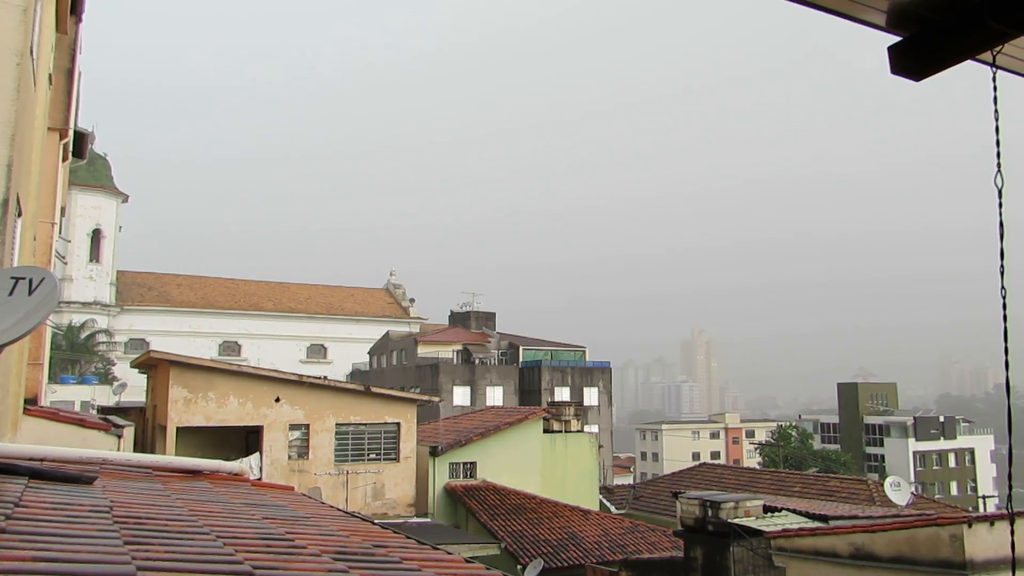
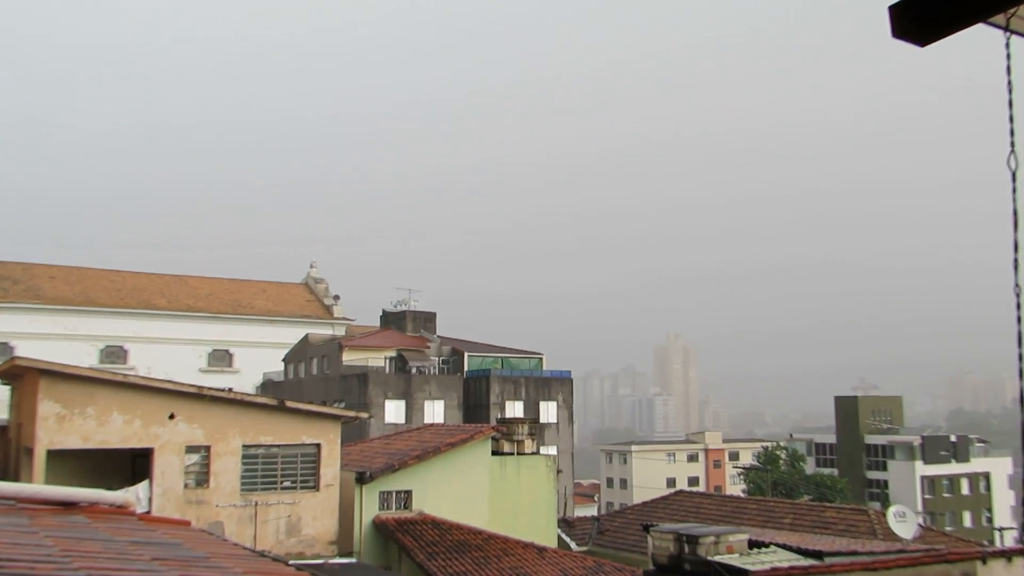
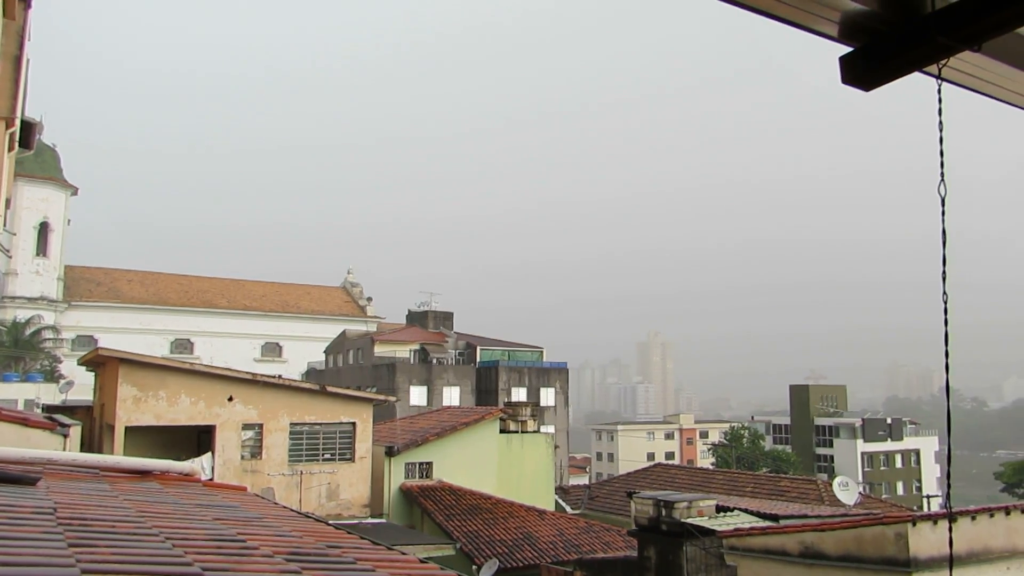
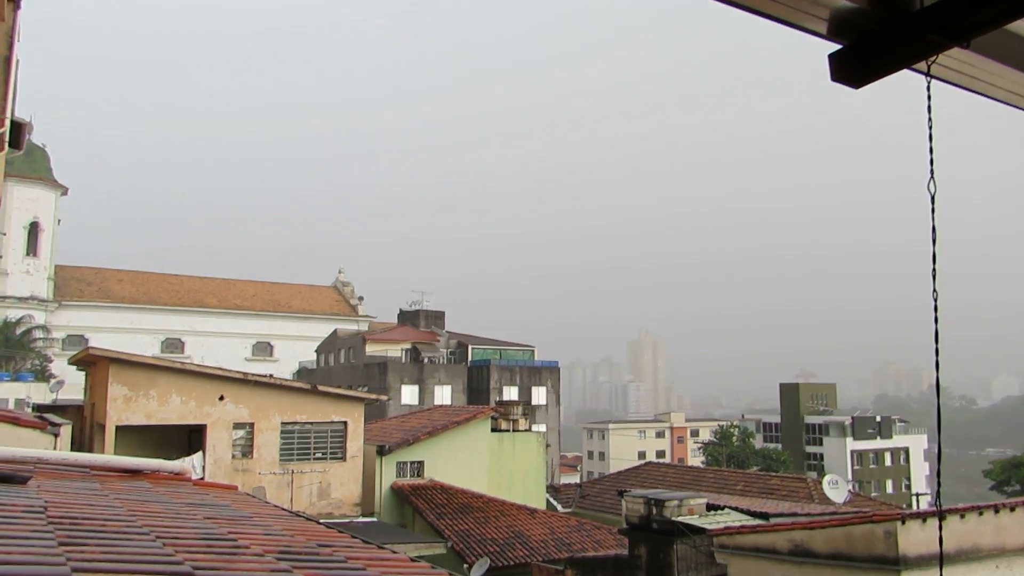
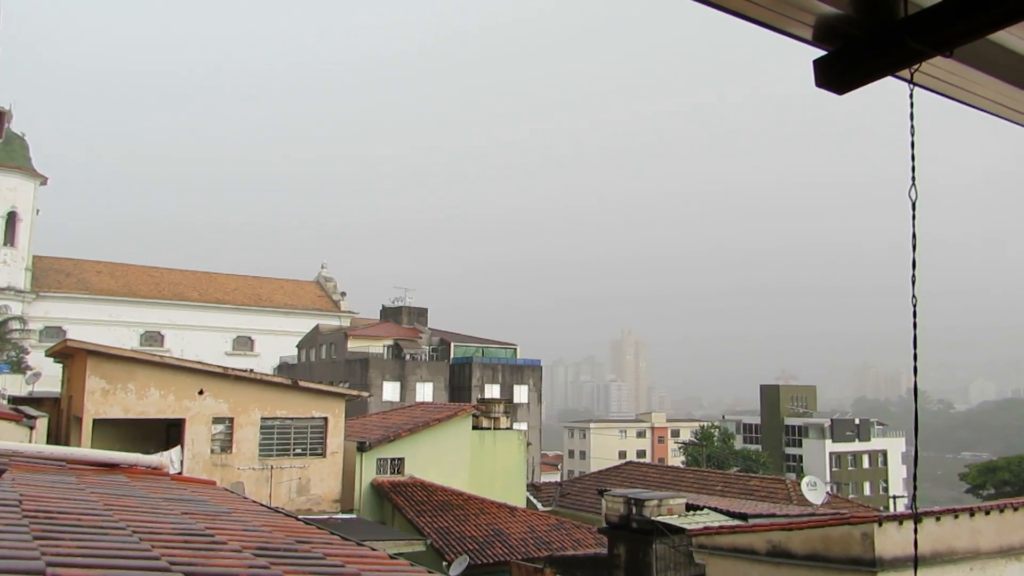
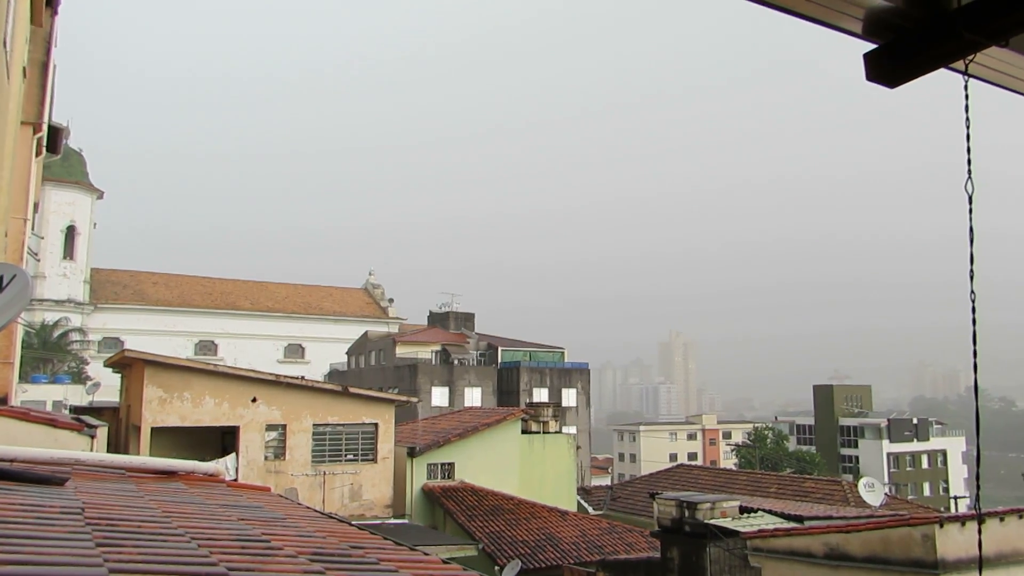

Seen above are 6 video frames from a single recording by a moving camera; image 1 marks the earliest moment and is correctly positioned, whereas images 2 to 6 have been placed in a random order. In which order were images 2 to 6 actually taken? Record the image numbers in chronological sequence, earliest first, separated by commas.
6, 3, 5, 4, 2
